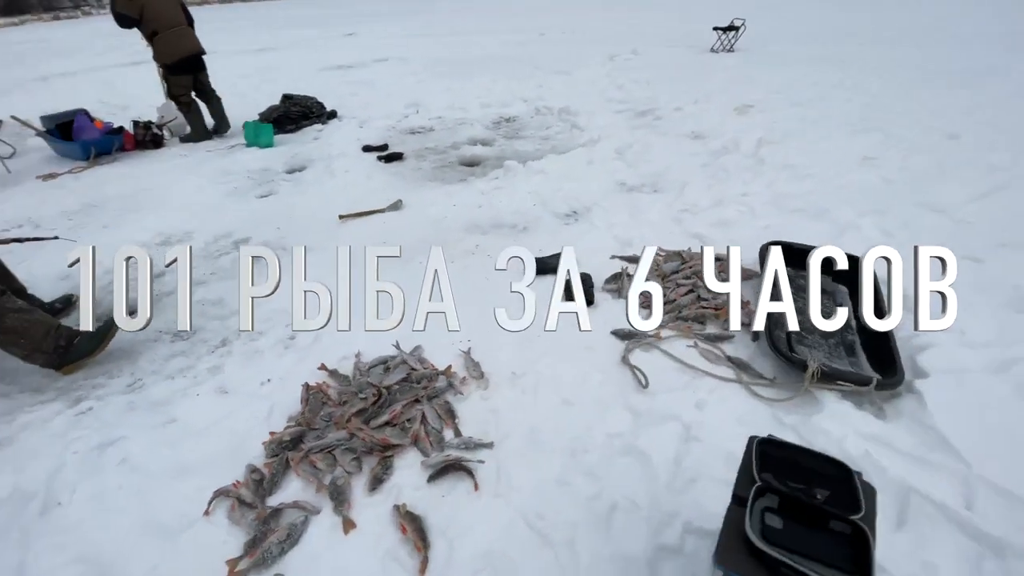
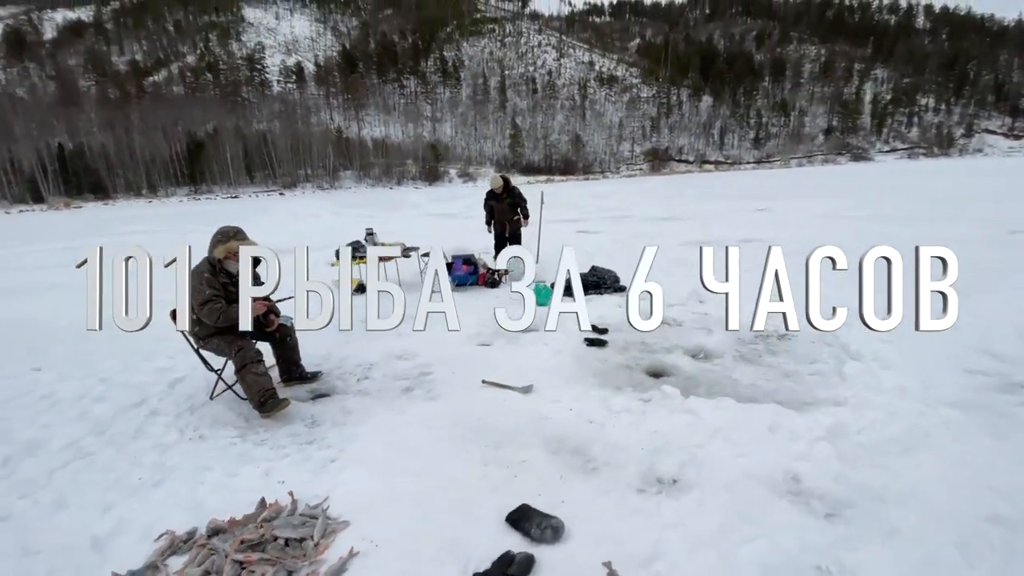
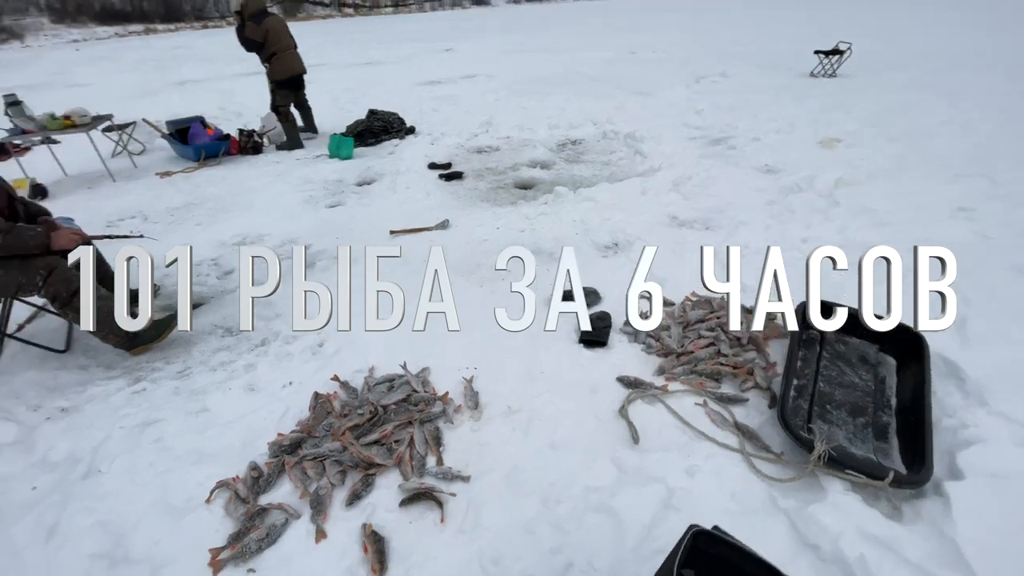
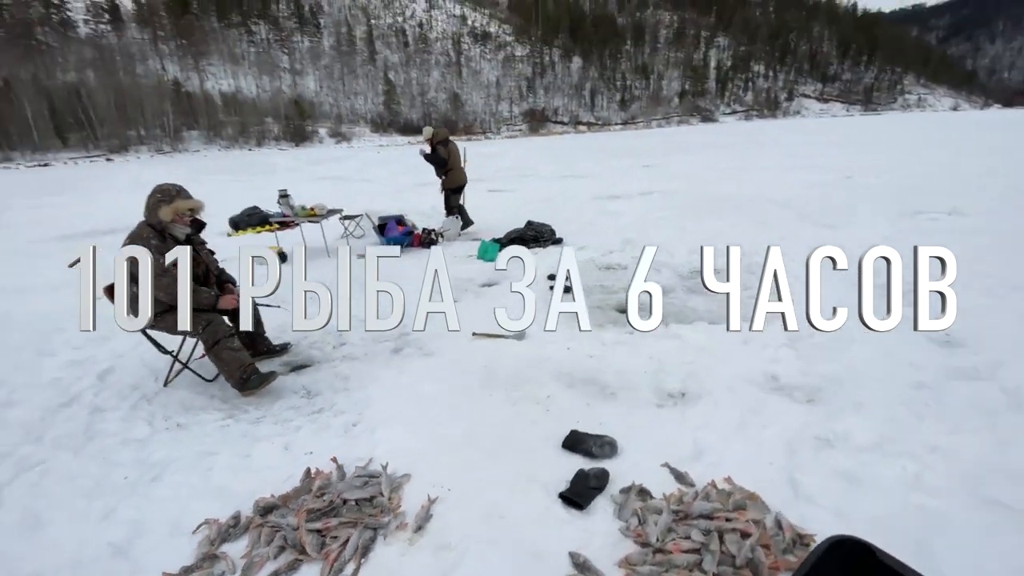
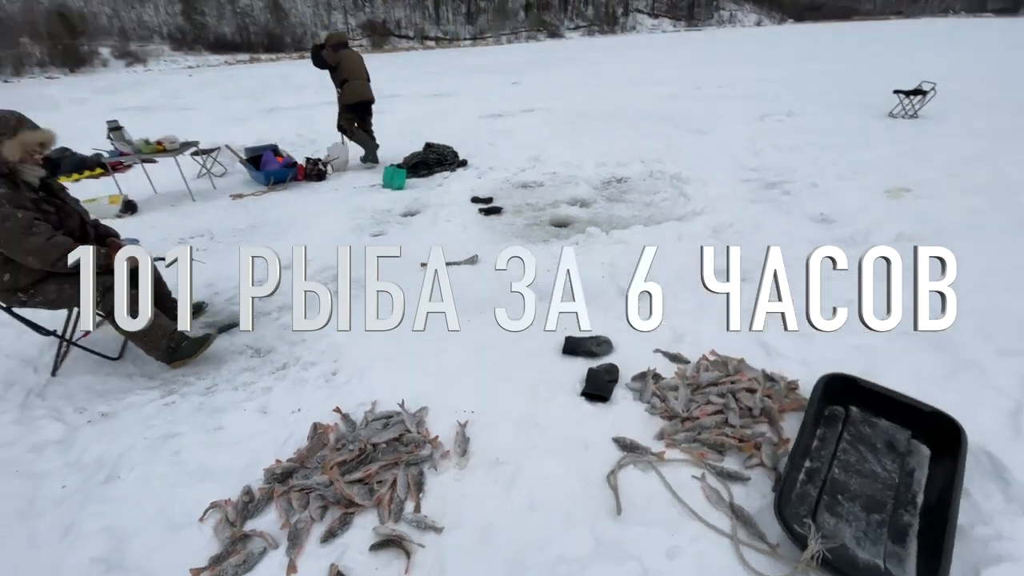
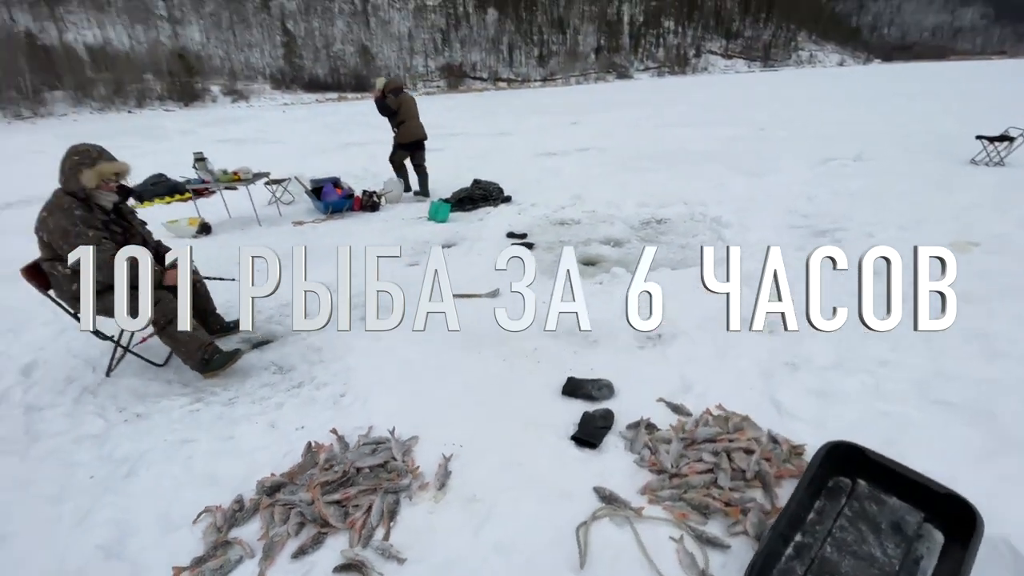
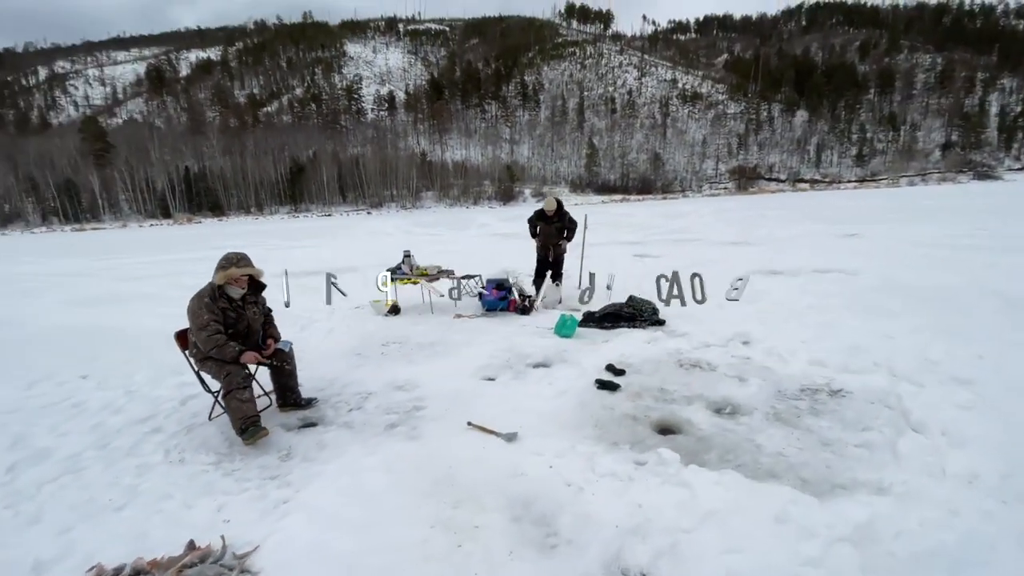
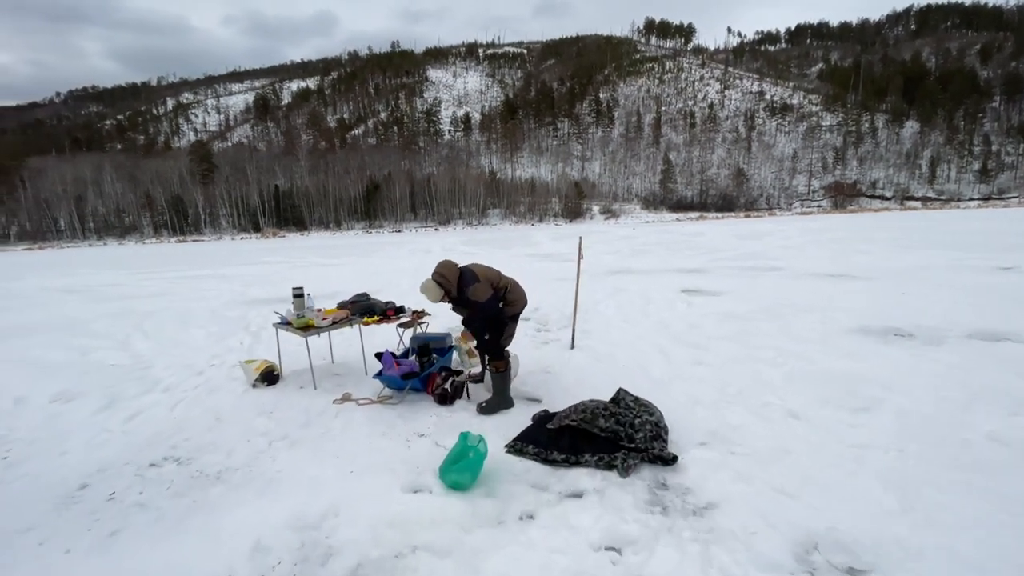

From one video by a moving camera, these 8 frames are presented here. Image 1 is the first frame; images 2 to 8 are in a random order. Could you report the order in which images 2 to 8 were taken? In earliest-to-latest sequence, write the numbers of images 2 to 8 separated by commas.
3, 5, 6, 4, 2, 7, 8
